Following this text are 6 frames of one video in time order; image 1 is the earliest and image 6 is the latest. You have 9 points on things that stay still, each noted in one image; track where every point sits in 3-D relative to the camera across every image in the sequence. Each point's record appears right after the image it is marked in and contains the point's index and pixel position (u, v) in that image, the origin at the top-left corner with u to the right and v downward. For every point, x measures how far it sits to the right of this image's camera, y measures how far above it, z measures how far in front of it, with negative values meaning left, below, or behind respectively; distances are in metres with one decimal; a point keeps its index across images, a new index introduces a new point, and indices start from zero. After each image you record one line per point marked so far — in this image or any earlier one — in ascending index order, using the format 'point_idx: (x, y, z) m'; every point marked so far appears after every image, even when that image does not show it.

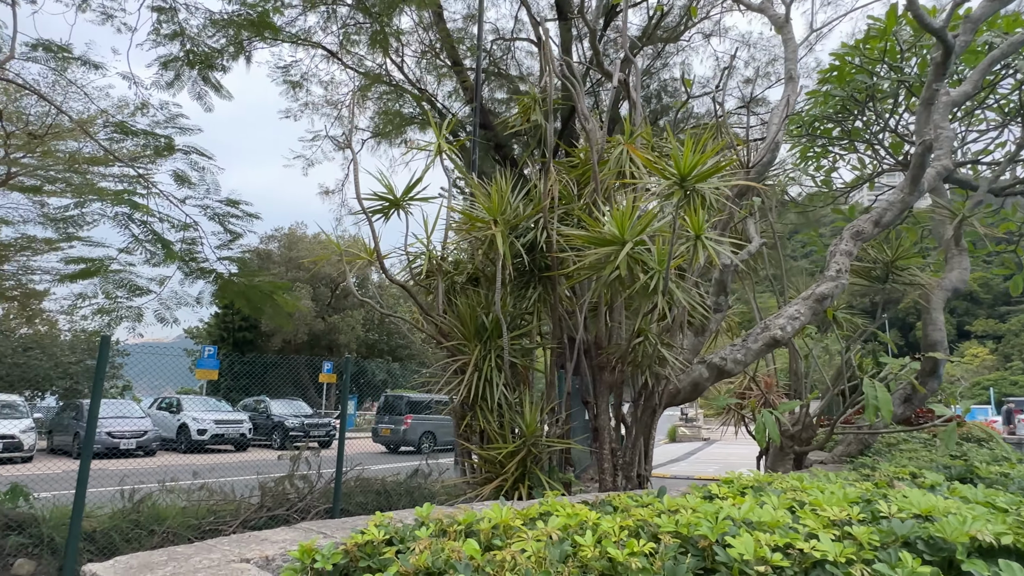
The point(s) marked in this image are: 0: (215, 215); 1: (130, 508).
0: (-3.2, +0.8, +6.4) m
1: (-3.9, -2.2, +5.9) m
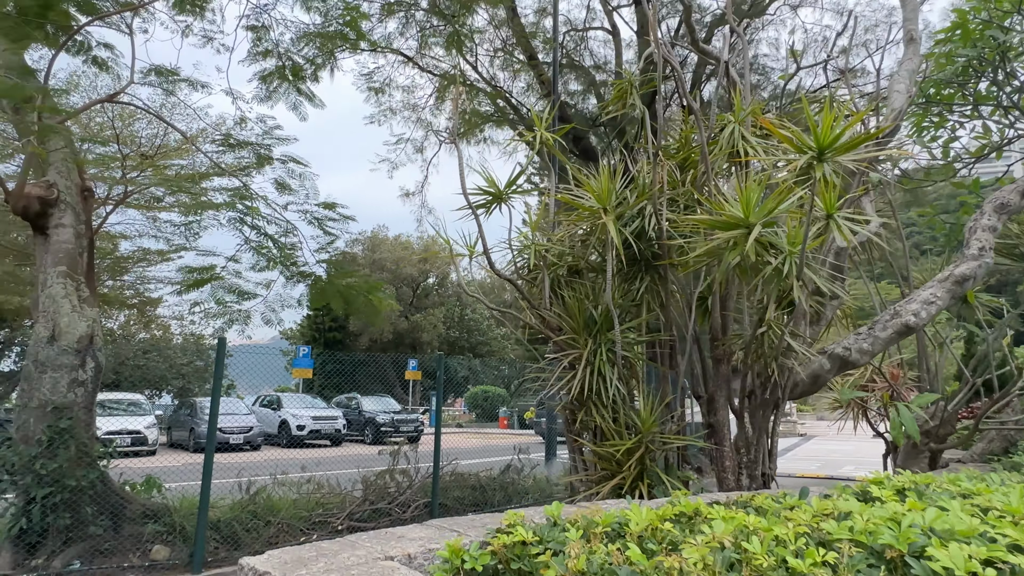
0: (-2.2, +0.8, +6.6) m
1: (-2.8, -2.3, +6.3) m
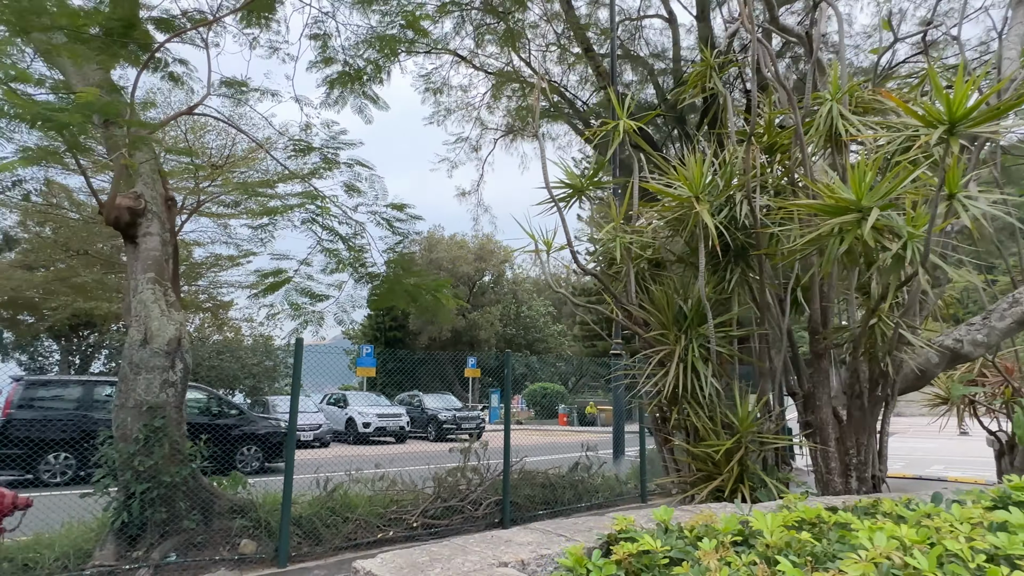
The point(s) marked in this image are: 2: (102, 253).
0: (-1.5, +0.8, +6.7) m
1: (-2.0, -2.3, +6.4) m
2: (-13.8, +1.1, +19.7) m
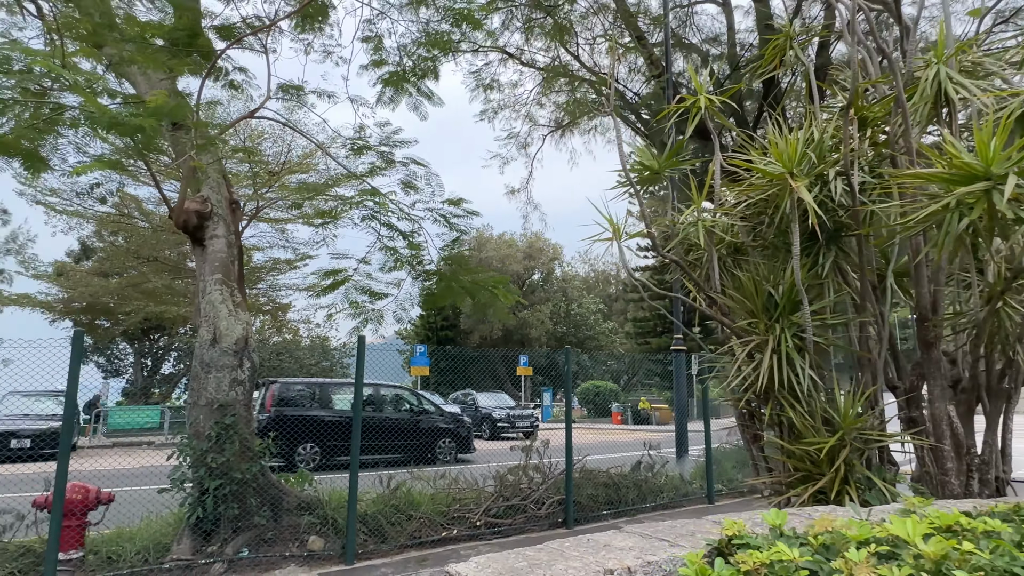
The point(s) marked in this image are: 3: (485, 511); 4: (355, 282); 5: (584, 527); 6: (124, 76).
0: (-0.8, +0.8, +6.6) m
1: (-1.3, -2.2, +6.4) m
2: (-12.0, +1.0, +20.6) m
3: (-0.3, -2.6, +6.8) m
4: (-2.0, +0.1, +7.6) m
5: (+0.9, -2.9, +7.1) m
6: (-4.6, +2.5, +6.9) m
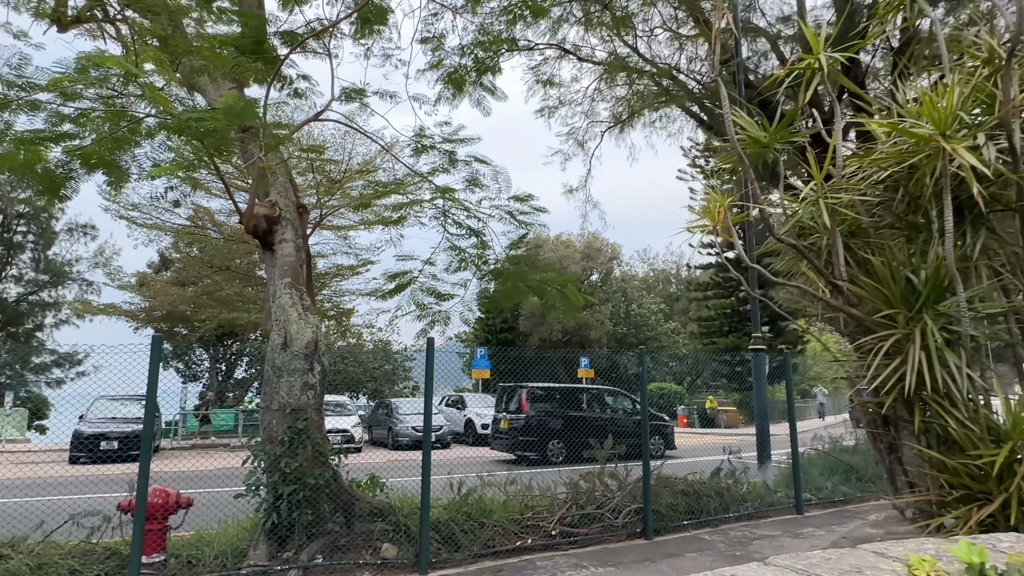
0: (-0.1, +0.8, +6.4) m
1: (-0.6, -2.3, +6.2) m
2: (-9.9, +0.7, +21.4) m
3: (+0.5, -2.6, +6.5) m
4: (-1.2, +0.1, +7.5) m
5: (+1.8, -2.9, +6.7) m
6: (-3.8, +2.4, +7.0) m
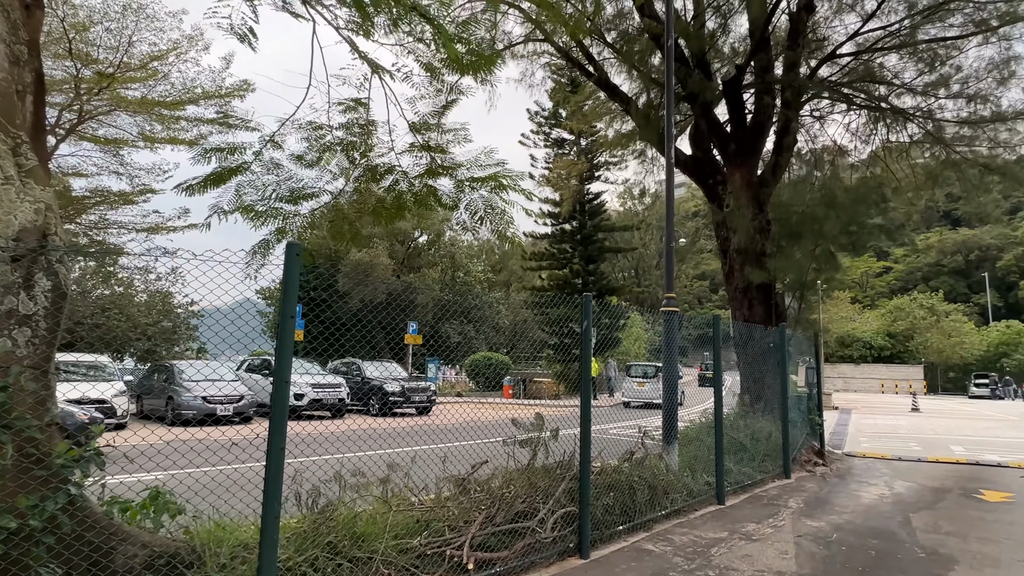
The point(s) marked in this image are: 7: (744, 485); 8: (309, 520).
0: (-0.6, +1.5, +4.0) m
1: (-1.2, -1.5, +3.7) m
2: (-14.6, +3.0, +15.0) m
3: (-0.3, -1.9, +4.3) m
4: (-2.0, +0.9, +4.7) m
5: (+0.8, -2.2, +4.9) m
6: (-4.2, +3.4, +3.3) m
7: (+3.0, -2.6, +7.6) m
8: (-1.2, -1.5, +3.7) m
